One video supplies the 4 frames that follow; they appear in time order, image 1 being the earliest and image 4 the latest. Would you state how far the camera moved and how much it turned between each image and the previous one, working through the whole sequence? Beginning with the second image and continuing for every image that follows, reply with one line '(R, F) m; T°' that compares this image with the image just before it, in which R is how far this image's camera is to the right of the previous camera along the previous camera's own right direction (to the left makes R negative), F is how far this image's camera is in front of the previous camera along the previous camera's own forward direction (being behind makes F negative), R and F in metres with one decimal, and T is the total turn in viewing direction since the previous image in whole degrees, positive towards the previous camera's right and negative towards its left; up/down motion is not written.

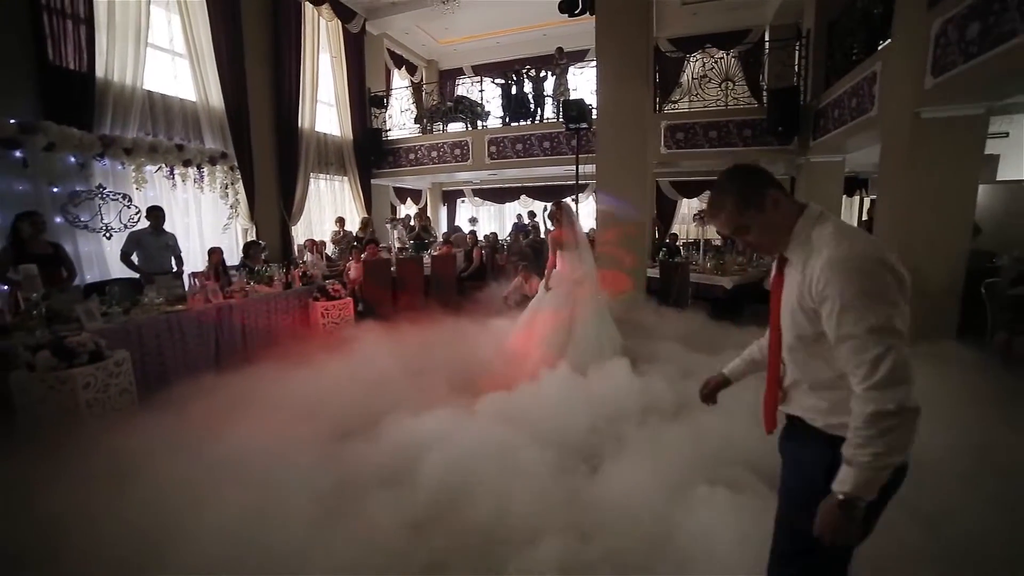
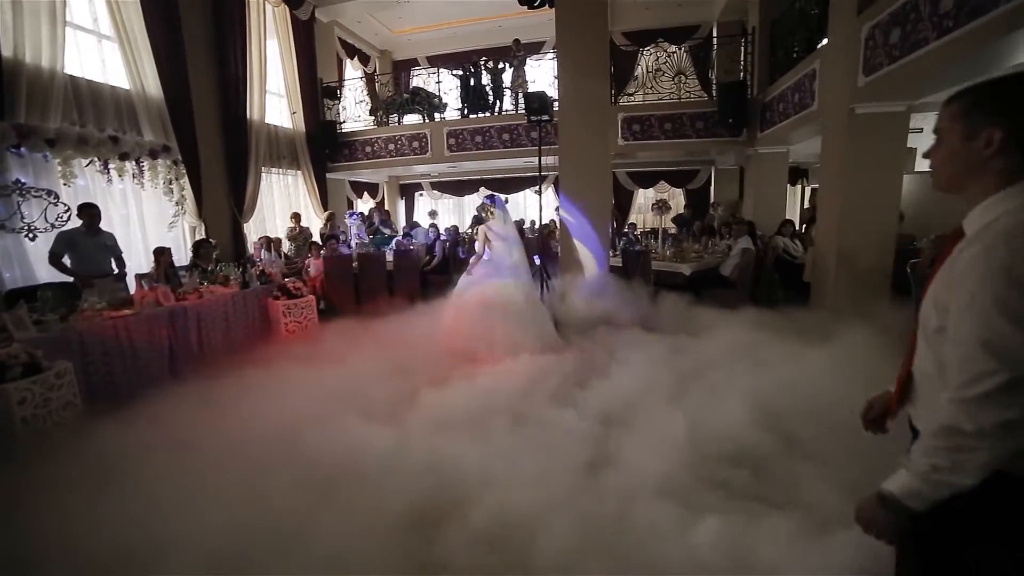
(-0.1, 0.0) m; +5°
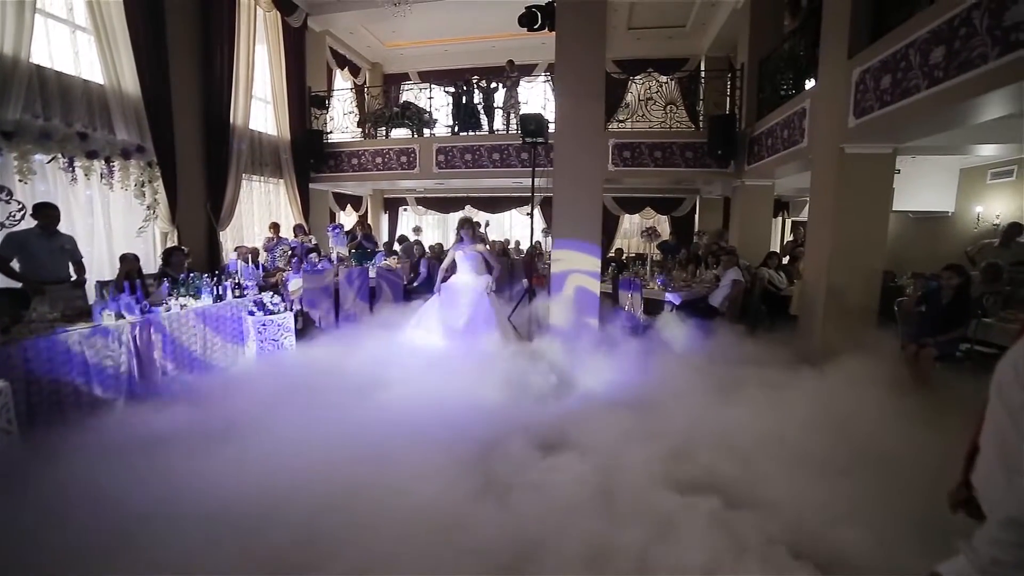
(-0.2, +0.1) m; +3°
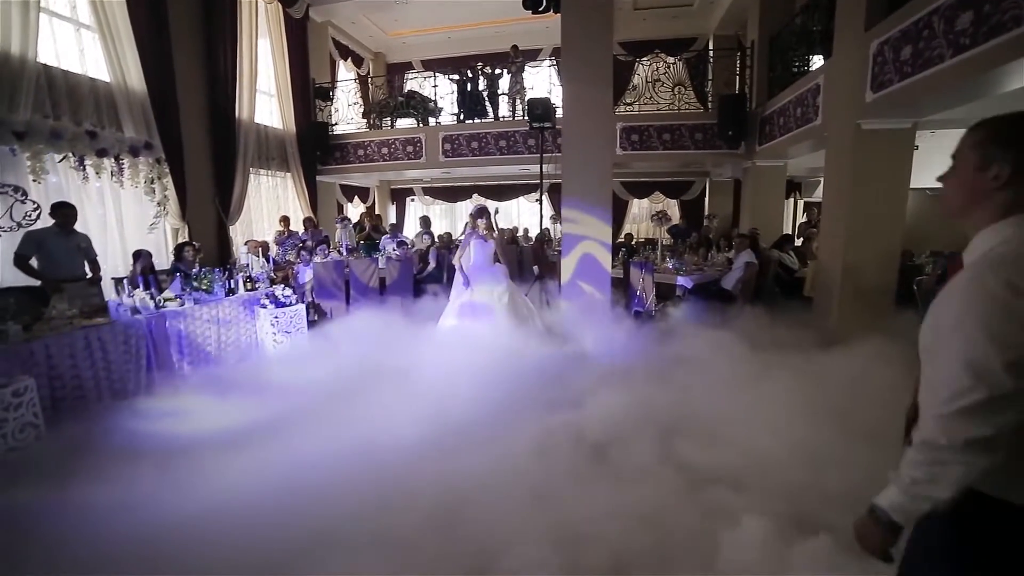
(0.0, 0.0) m; -1°
